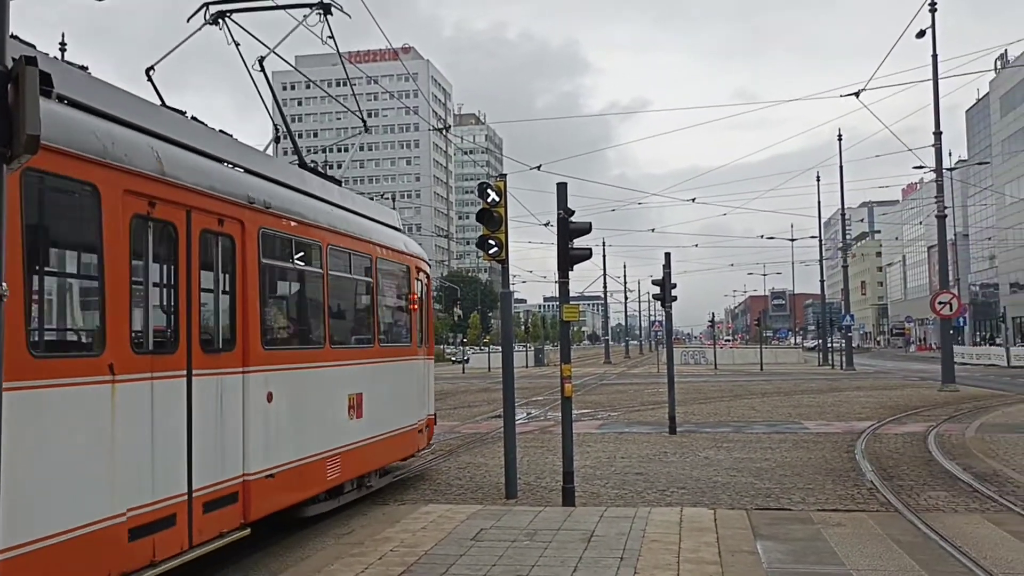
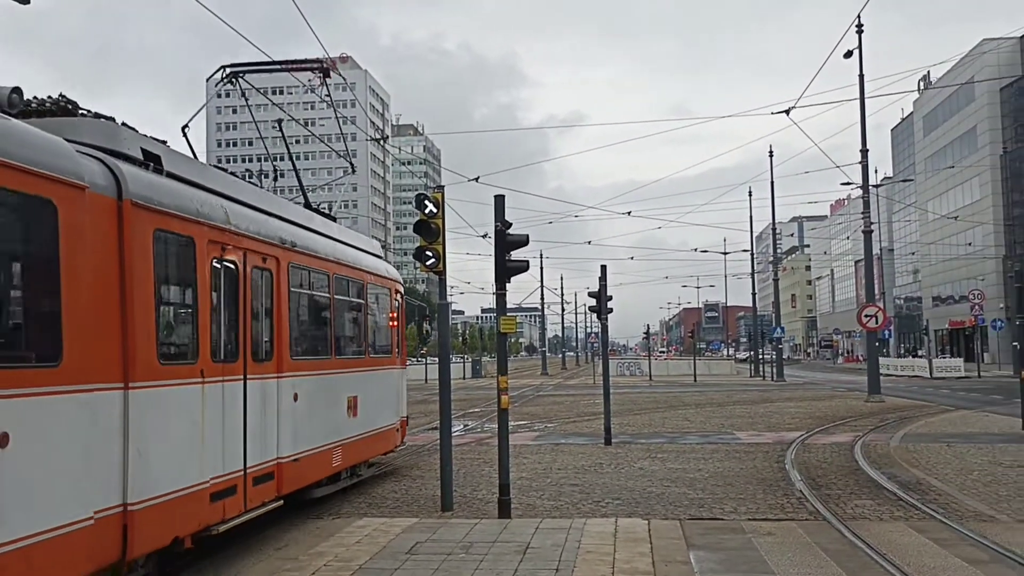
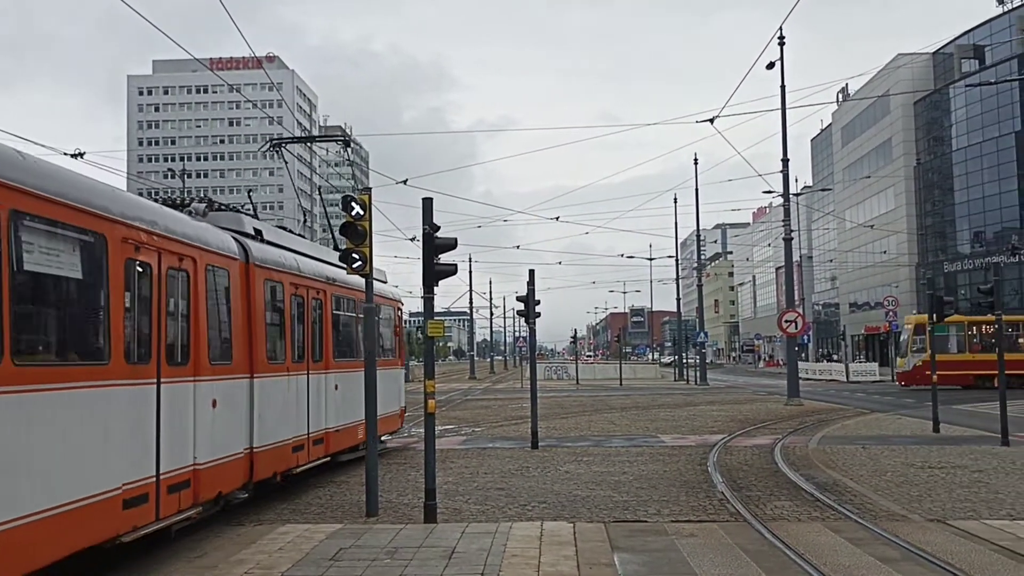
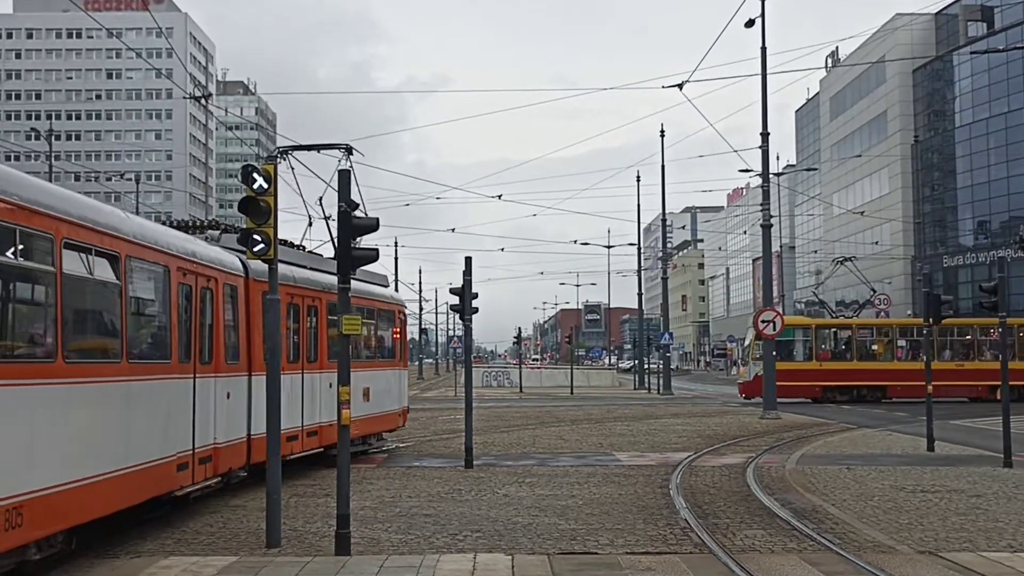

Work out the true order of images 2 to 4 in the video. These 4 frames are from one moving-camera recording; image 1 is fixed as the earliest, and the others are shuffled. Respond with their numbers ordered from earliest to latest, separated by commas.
2, 3, 4
